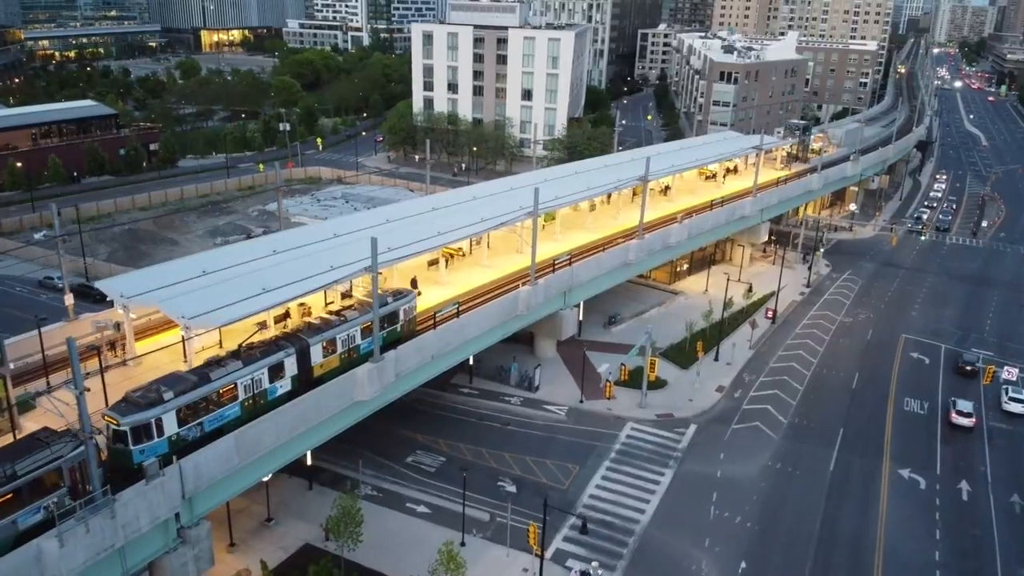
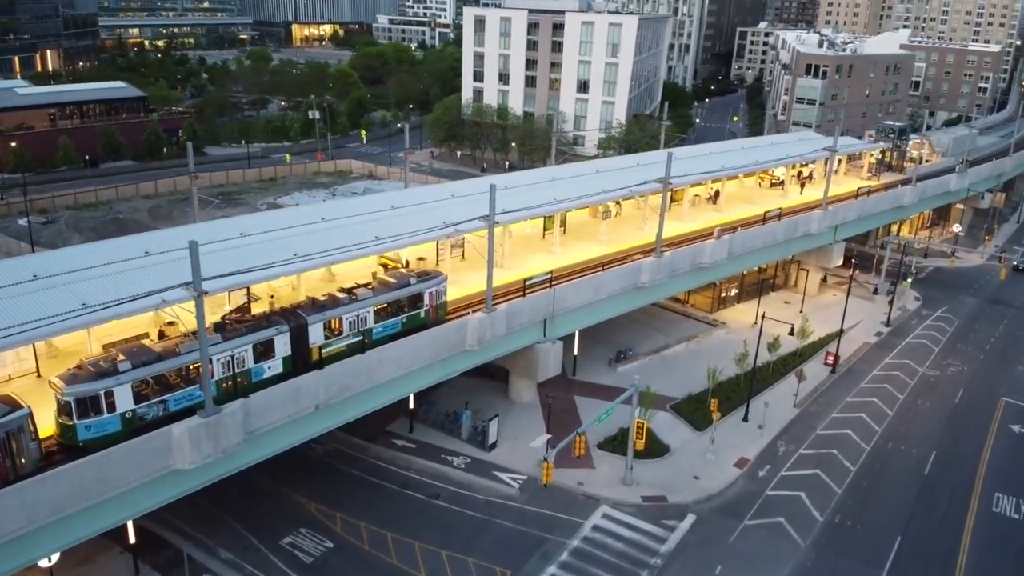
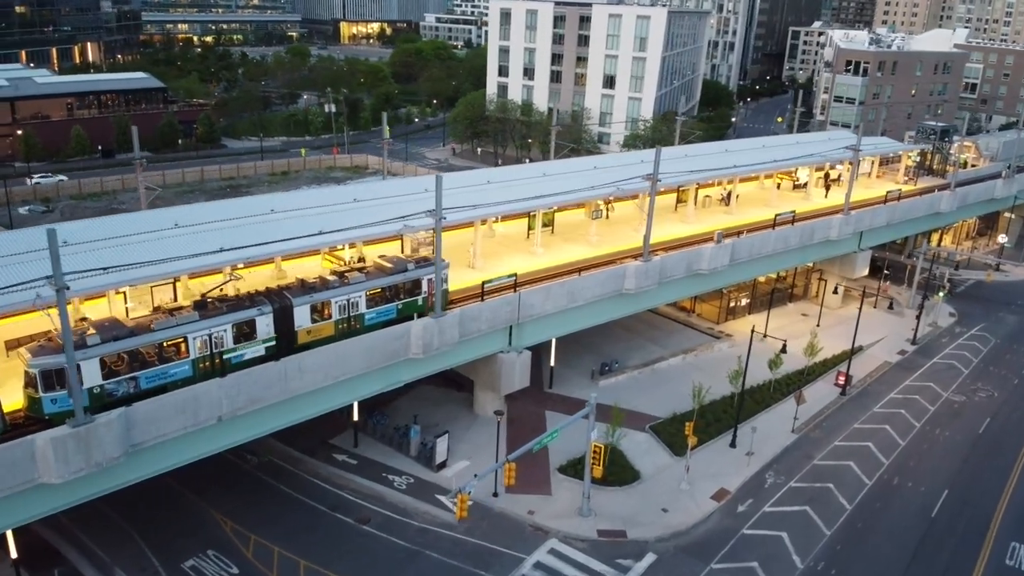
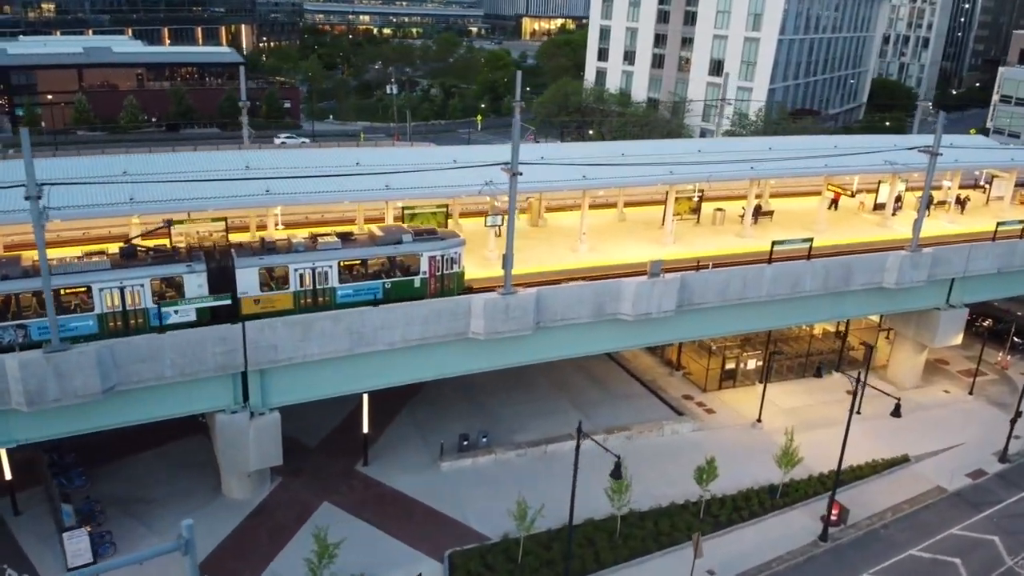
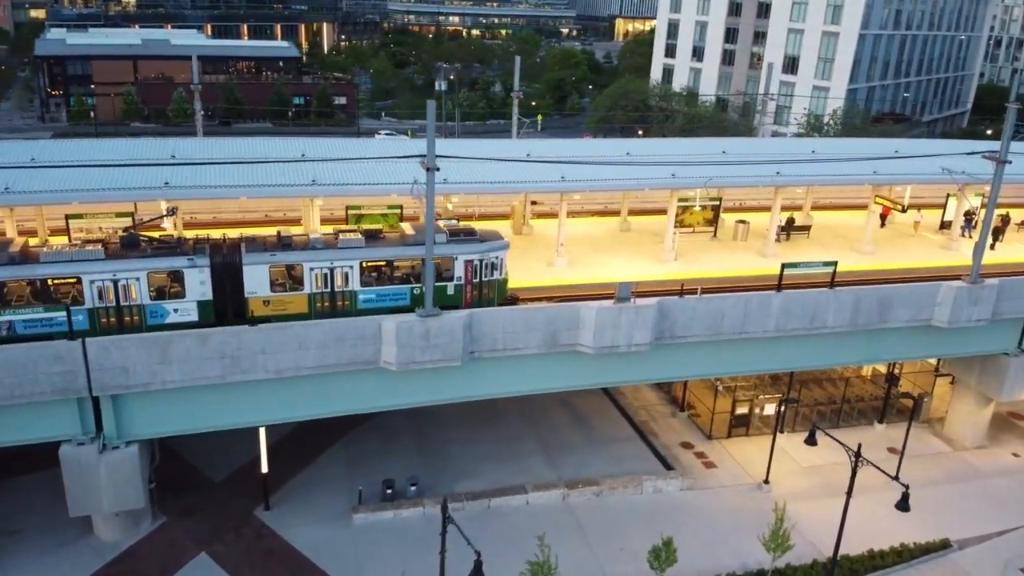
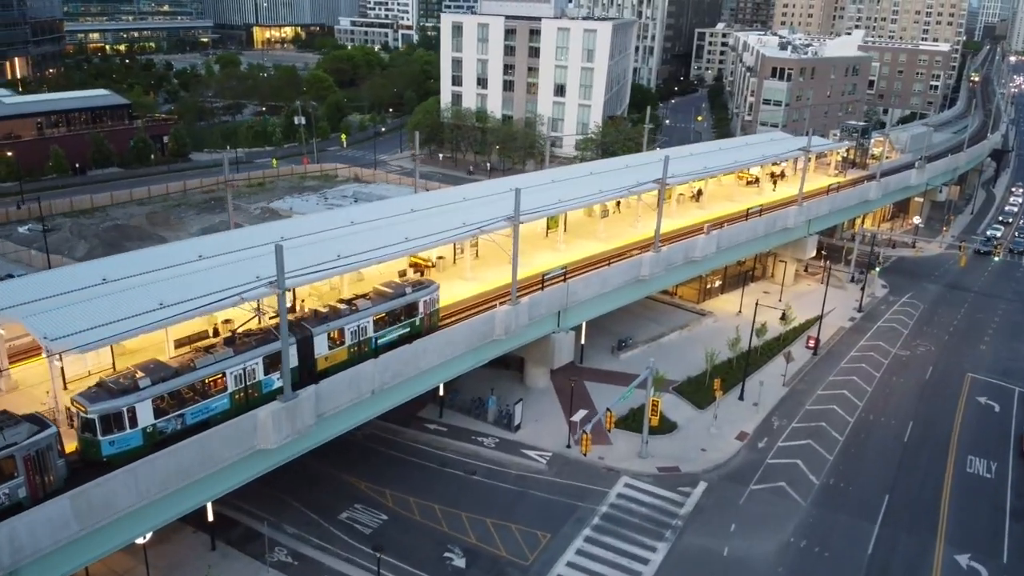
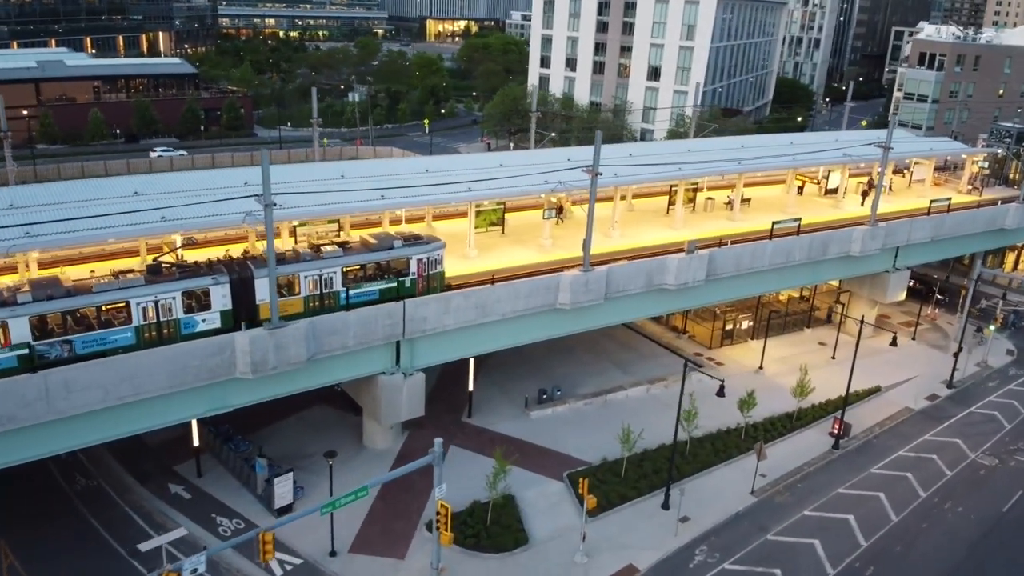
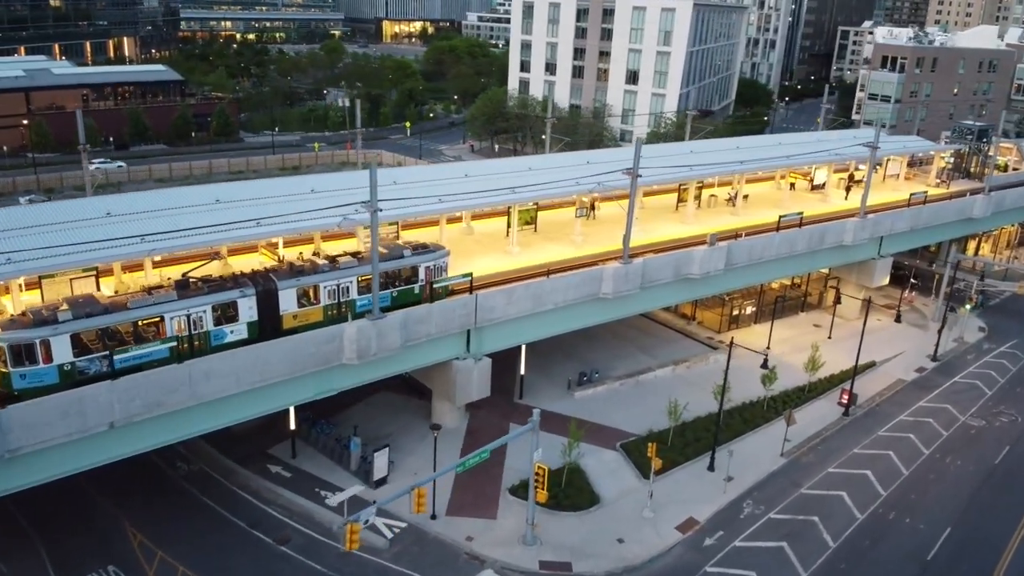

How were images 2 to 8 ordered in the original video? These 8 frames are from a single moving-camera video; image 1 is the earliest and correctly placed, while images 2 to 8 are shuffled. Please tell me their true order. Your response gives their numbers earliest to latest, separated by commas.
6, 2, 3, 8, 7, 4, 5
